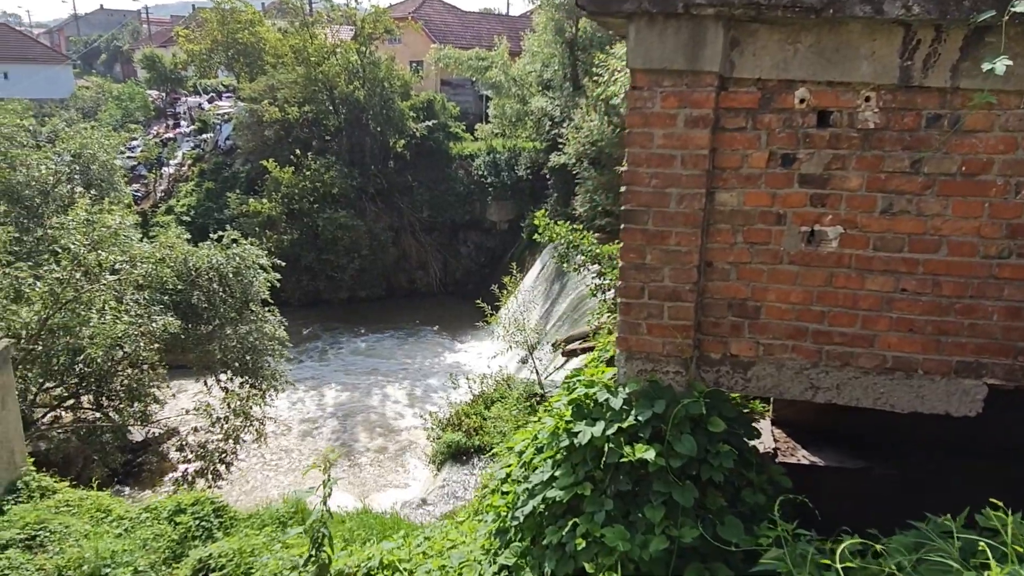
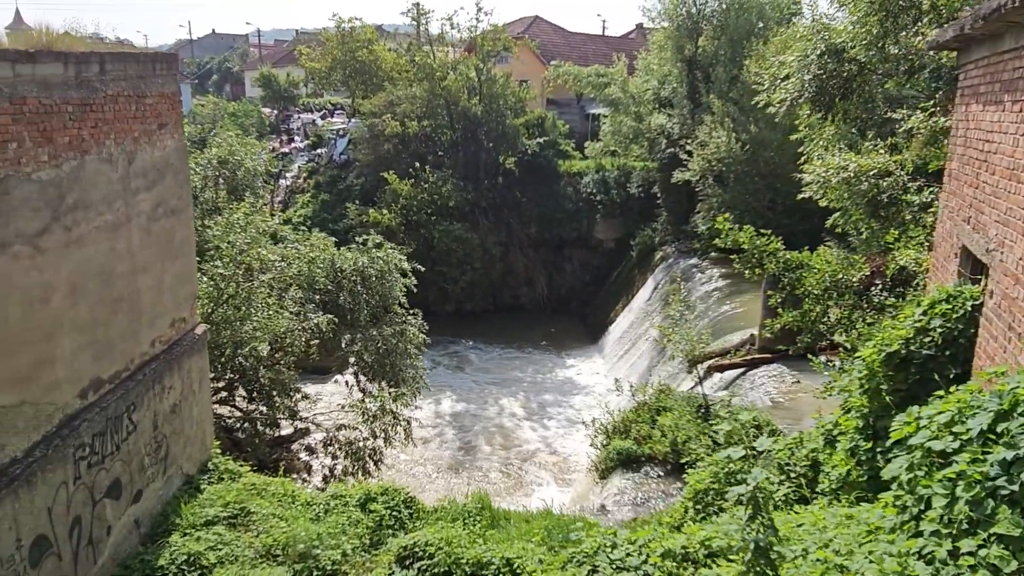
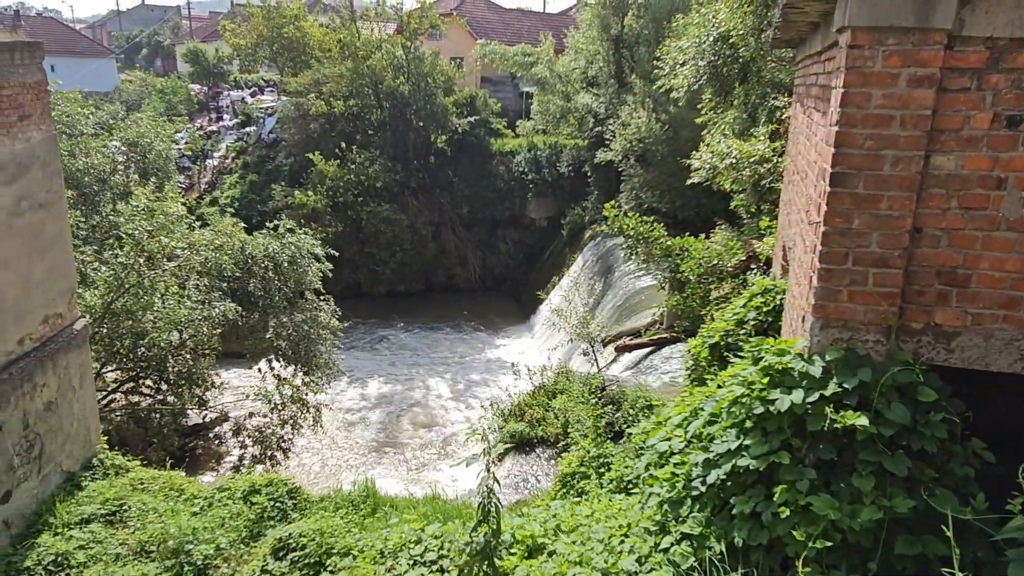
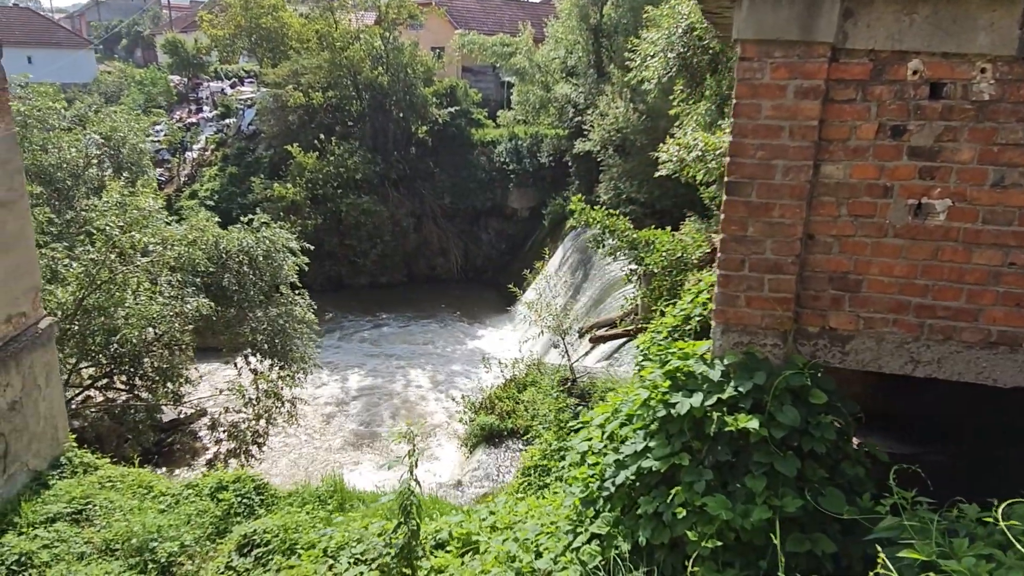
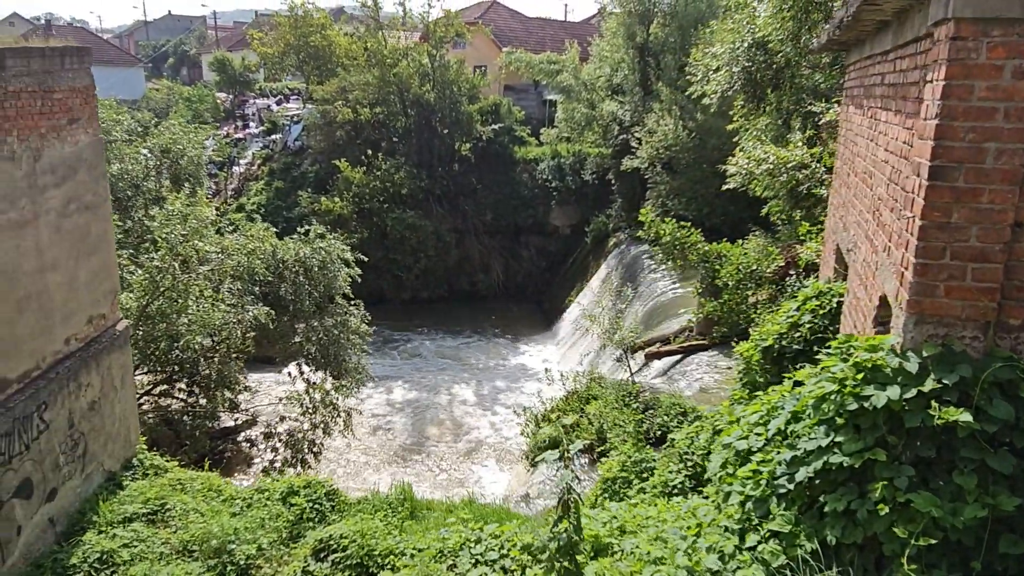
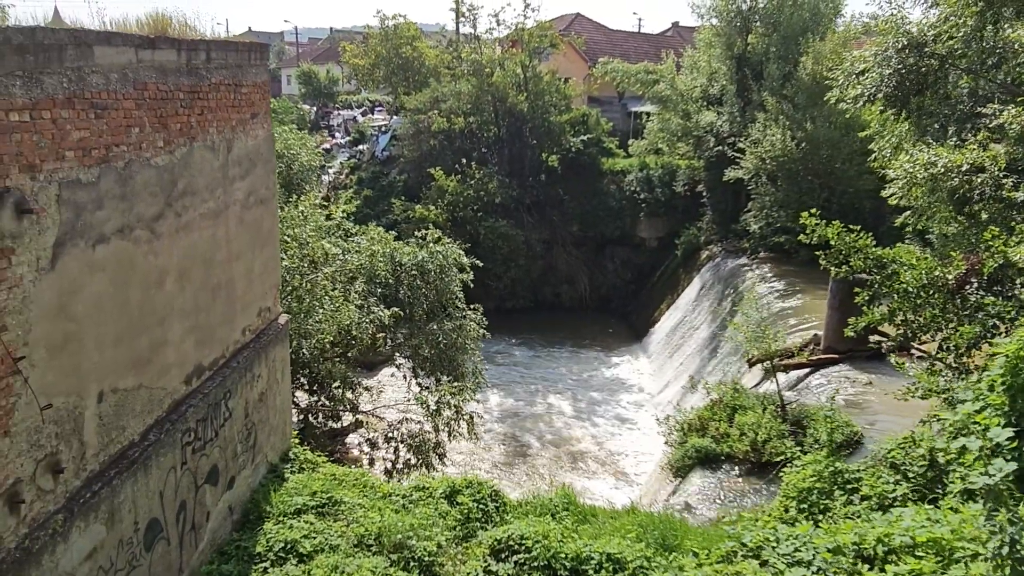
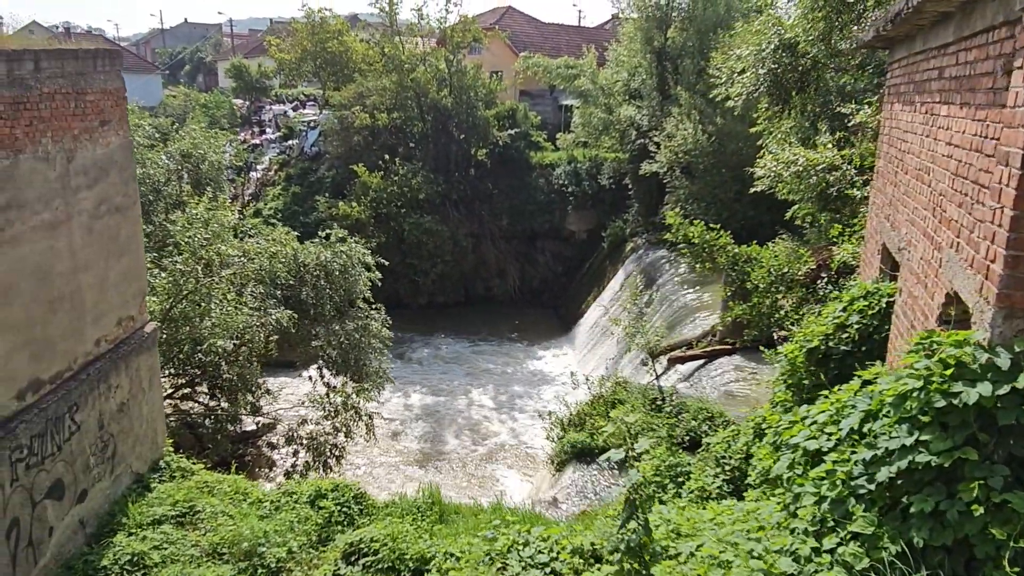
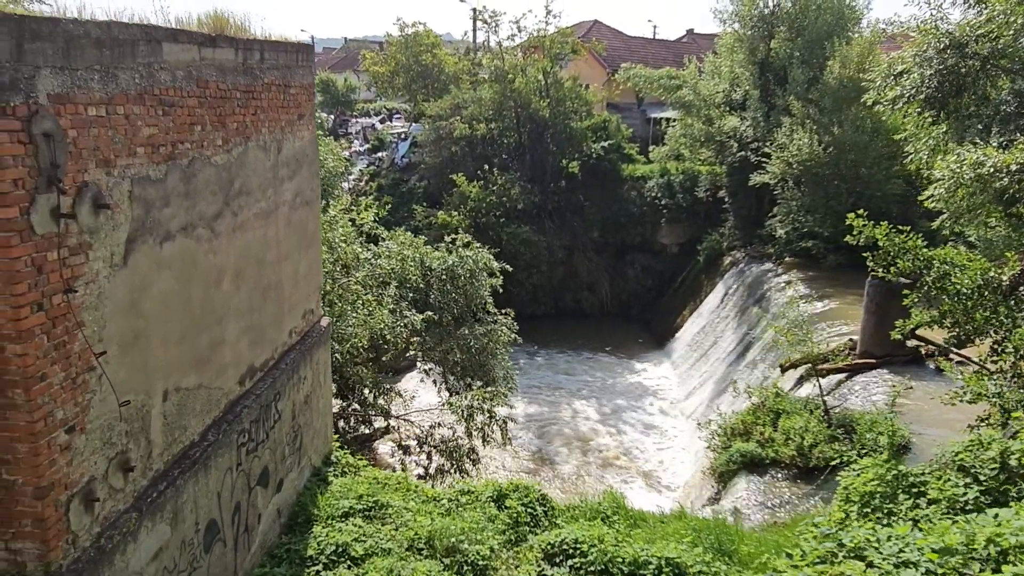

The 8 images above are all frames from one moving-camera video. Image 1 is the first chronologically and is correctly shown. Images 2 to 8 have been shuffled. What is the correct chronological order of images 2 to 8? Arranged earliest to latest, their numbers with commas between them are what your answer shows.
4, 3, 5, 7, 2, 6, 8
